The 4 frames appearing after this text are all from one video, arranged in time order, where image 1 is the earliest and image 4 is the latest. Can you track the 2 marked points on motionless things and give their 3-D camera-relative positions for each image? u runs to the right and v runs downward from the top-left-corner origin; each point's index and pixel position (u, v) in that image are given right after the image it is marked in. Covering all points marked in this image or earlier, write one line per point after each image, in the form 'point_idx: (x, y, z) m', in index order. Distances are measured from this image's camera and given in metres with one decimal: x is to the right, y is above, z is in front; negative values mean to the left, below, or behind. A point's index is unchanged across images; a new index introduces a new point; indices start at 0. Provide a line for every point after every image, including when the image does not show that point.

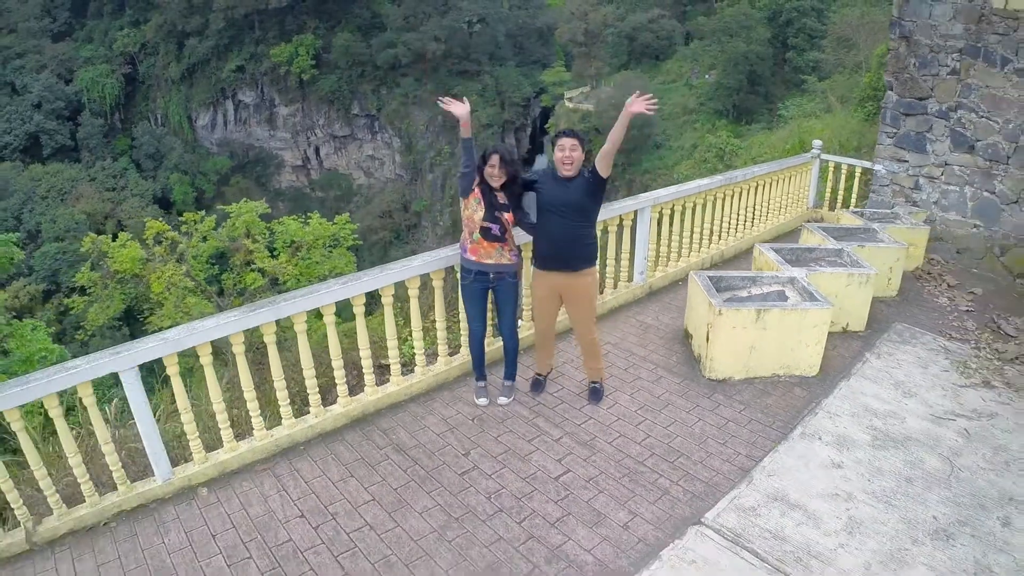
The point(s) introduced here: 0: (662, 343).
0: (+0.7, -0.3, +3.2) m
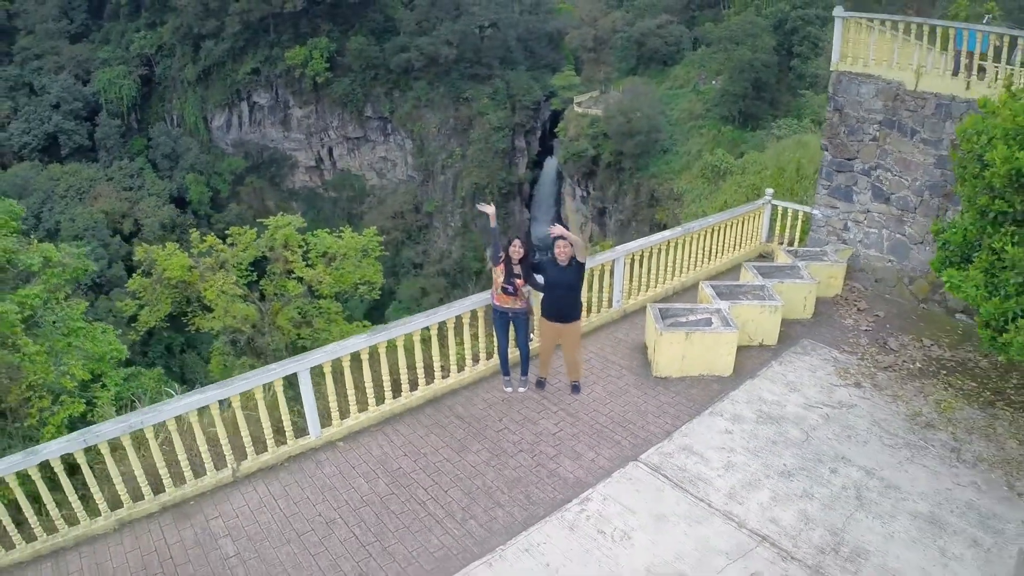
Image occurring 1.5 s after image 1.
0: (+0.8, -0.5, +4.6) m
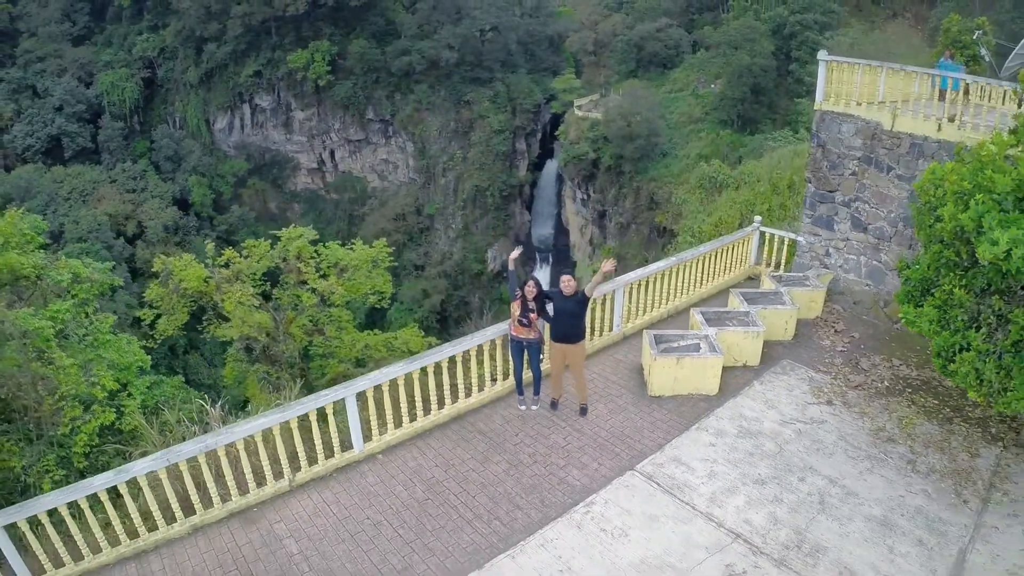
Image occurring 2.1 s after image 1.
0: (+0.9, -0.7, +5.3) m
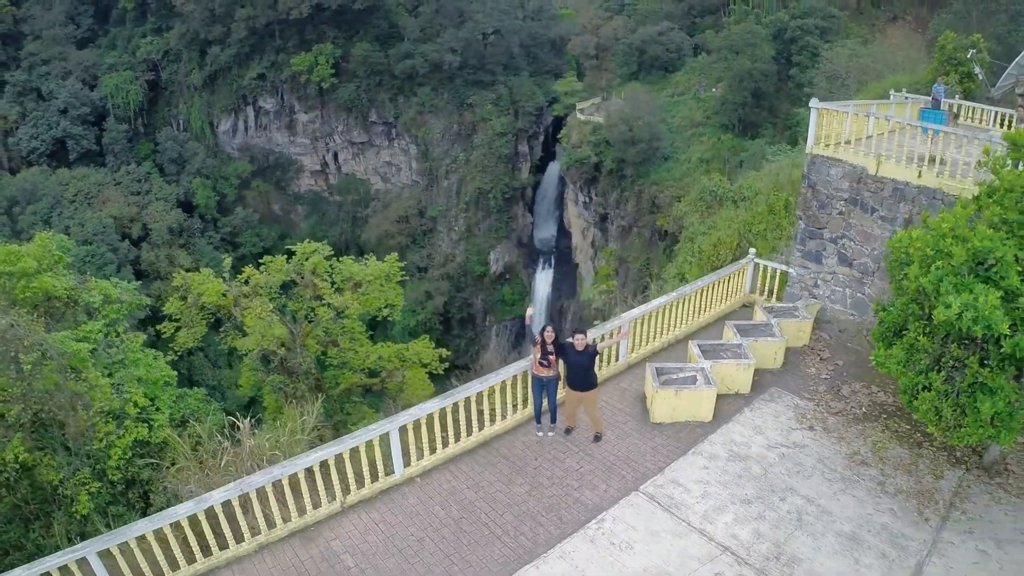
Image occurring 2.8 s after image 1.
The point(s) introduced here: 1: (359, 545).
0: (+1.1, -1.0, +5.9) m
1: (-1.0, -1.7, +4.5) m
